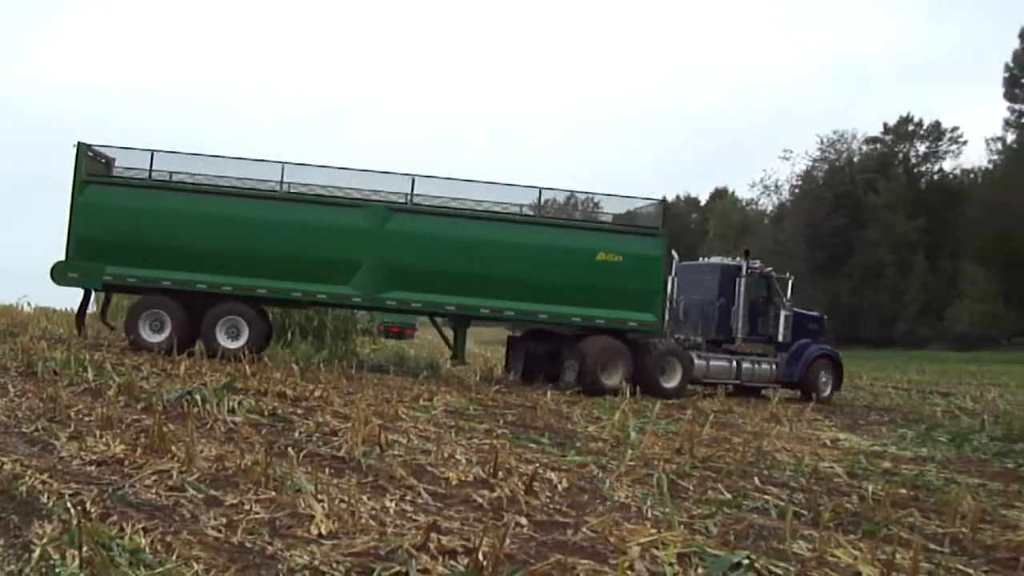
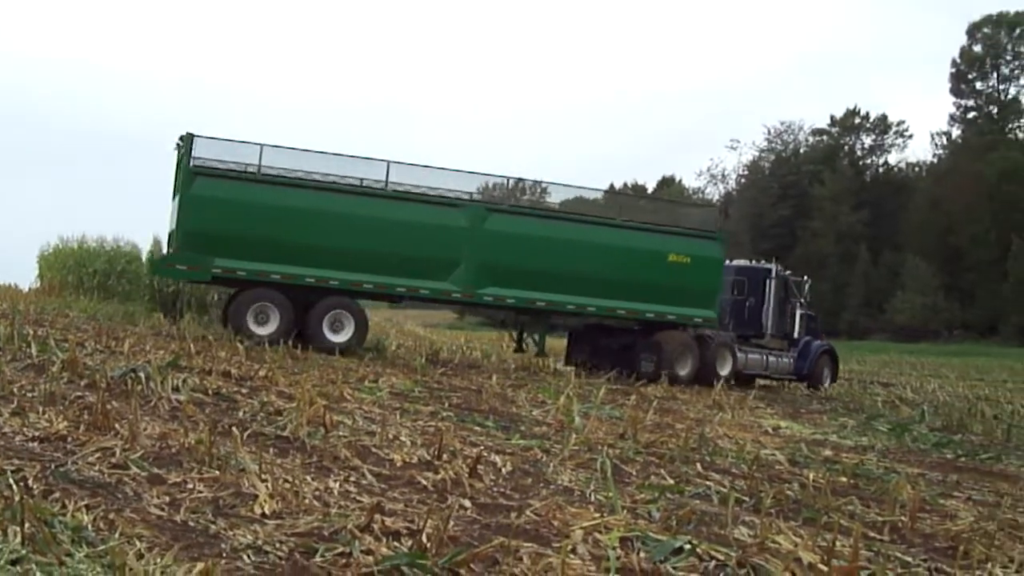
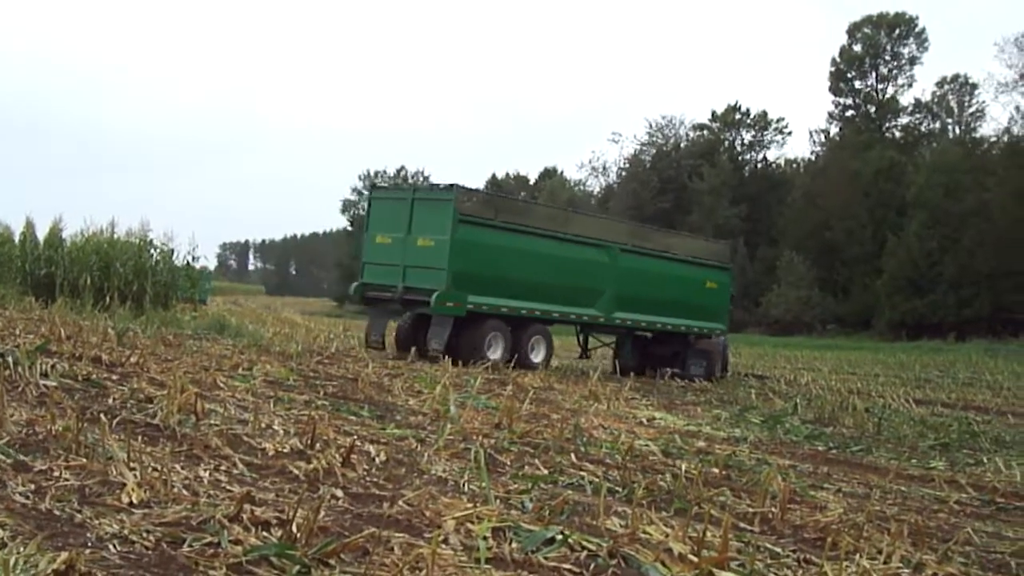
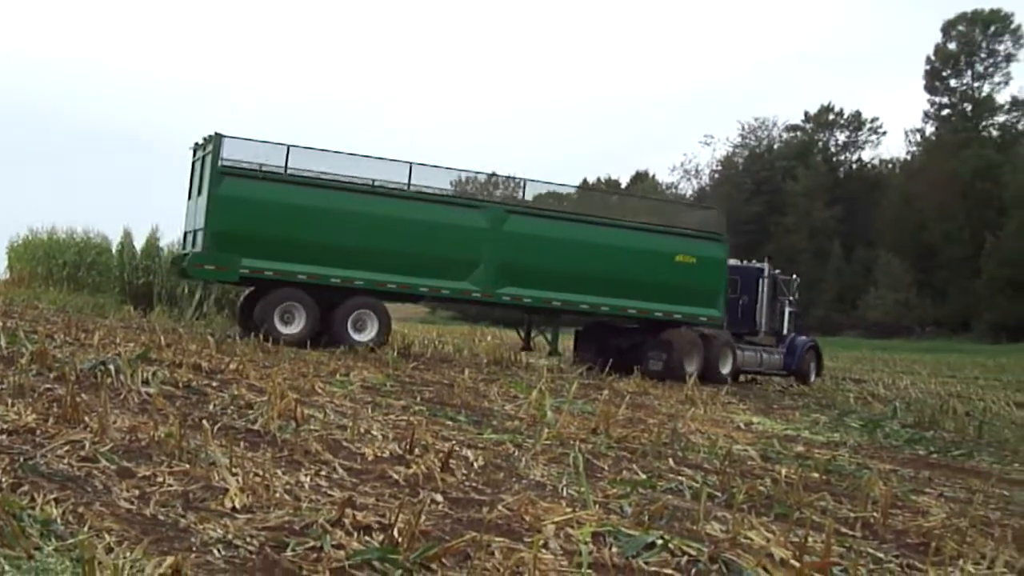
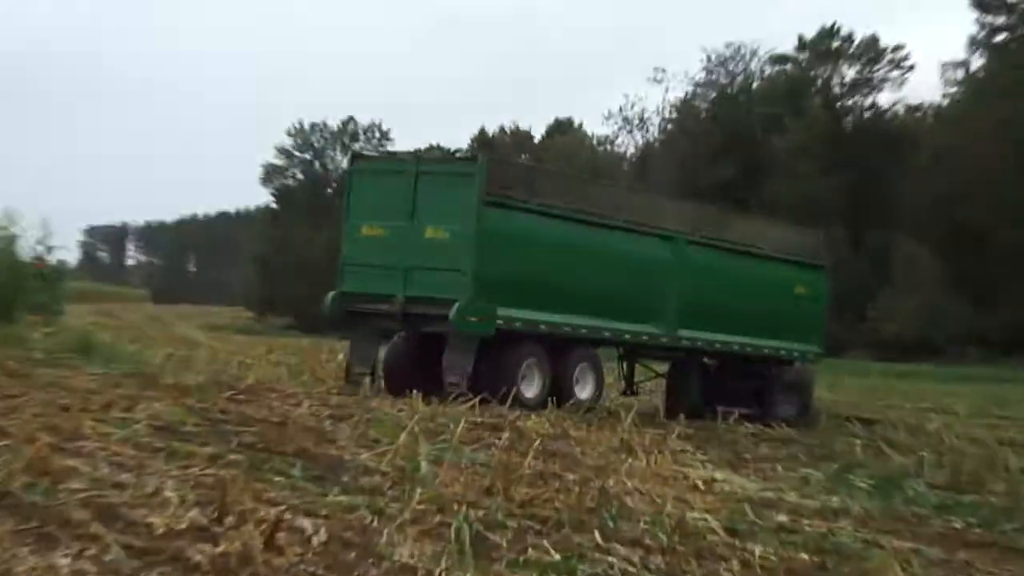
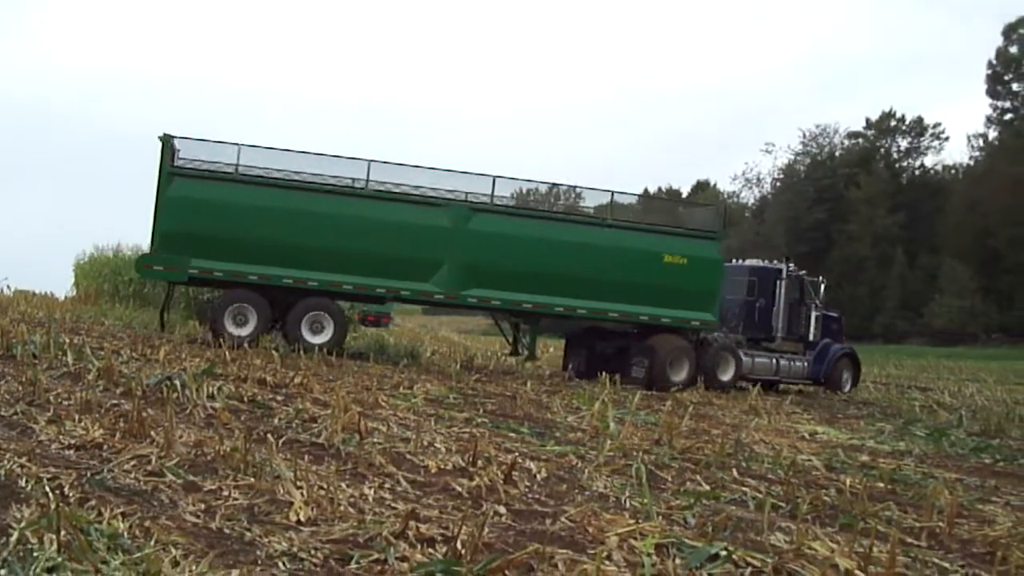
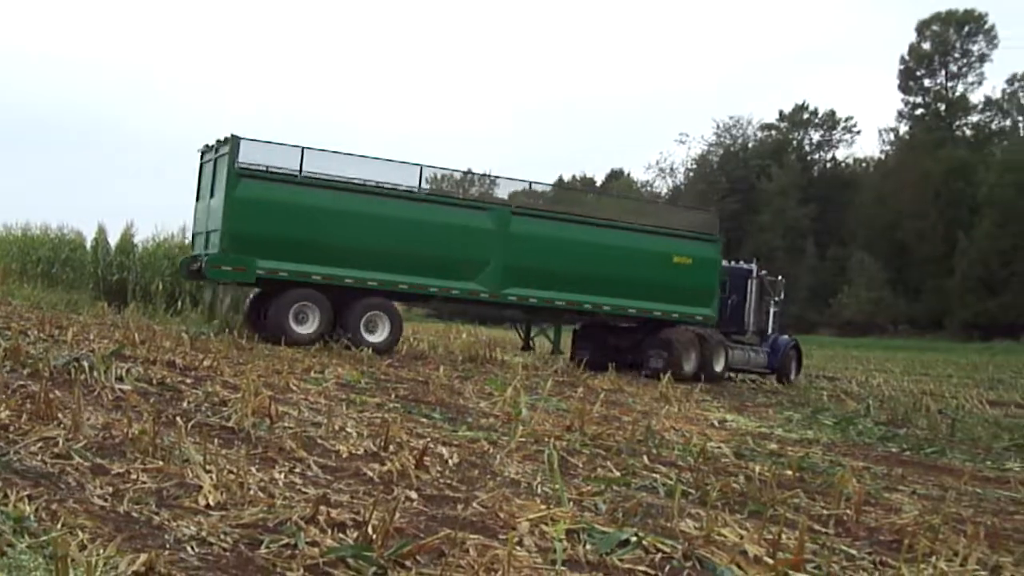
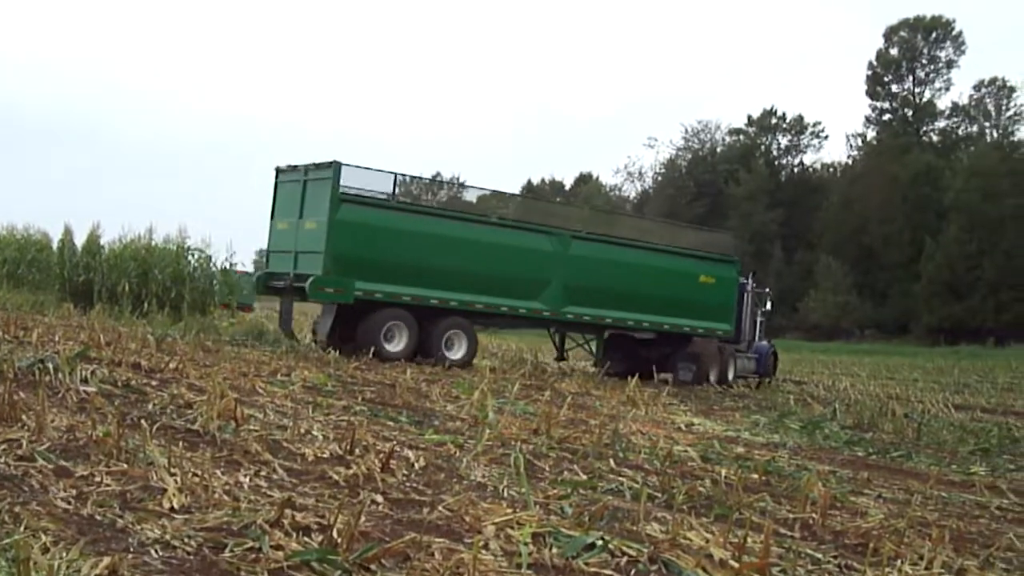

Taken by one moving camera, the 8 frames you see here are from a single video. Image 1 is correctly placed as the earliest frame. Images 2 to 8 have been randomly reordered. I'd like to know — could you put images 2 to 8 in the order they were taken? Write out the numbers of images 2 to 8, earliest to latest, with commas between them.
6, 2, 4, 7, 8, 3, 5
